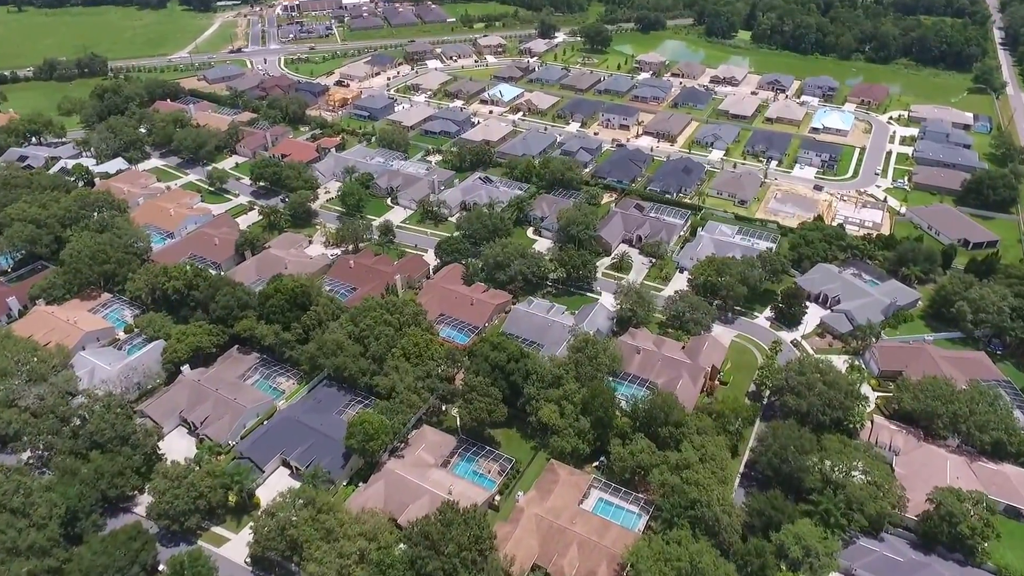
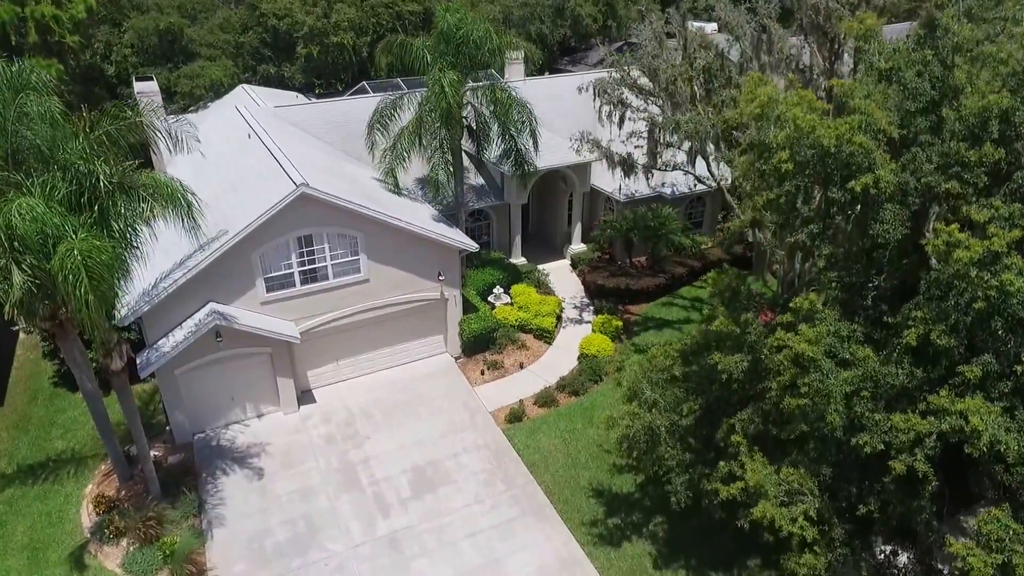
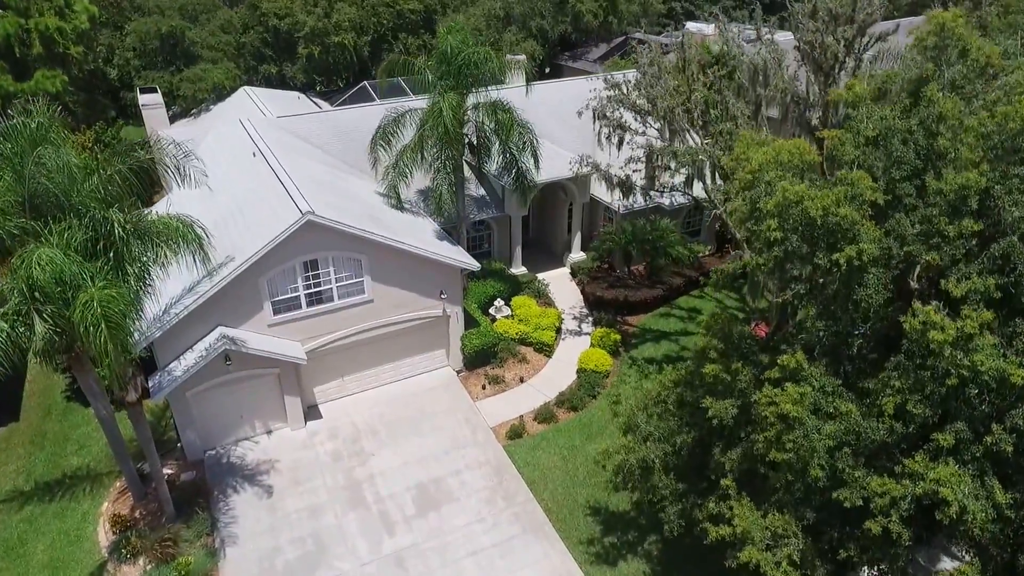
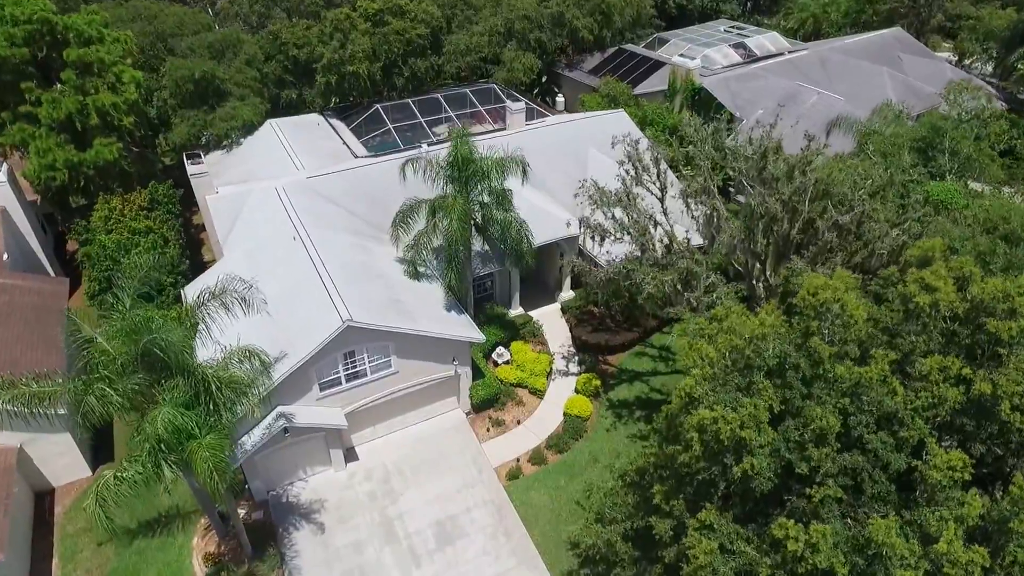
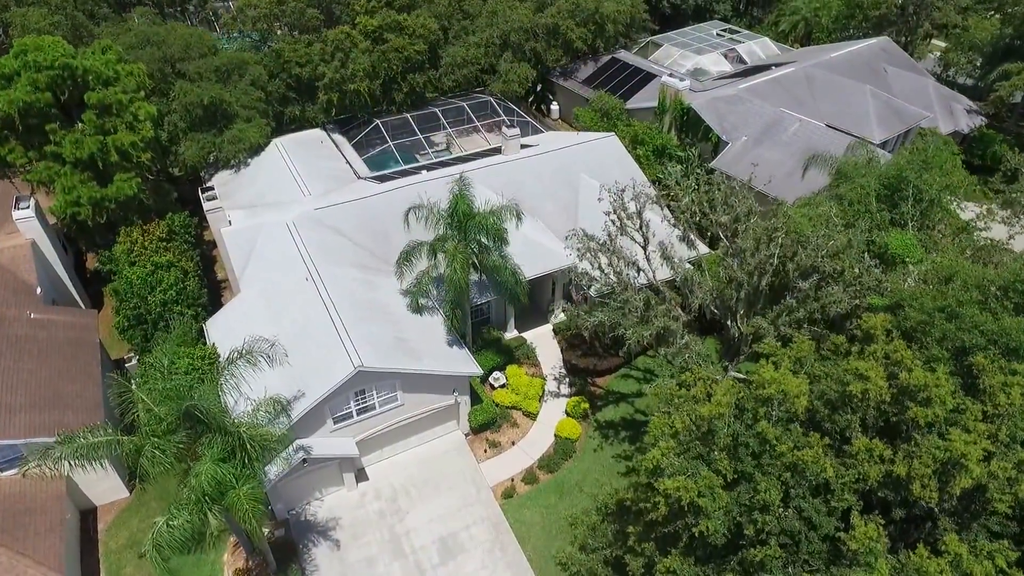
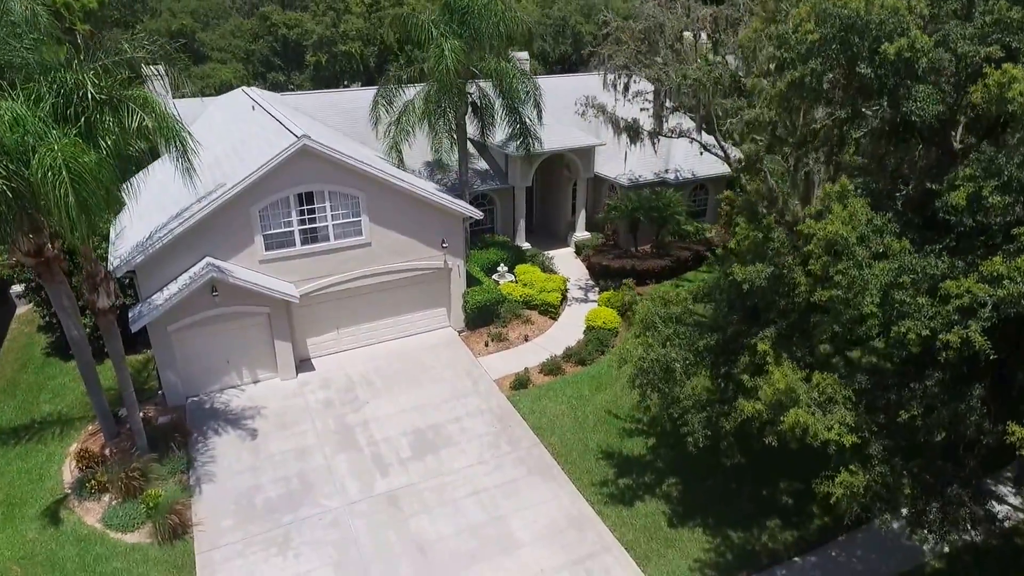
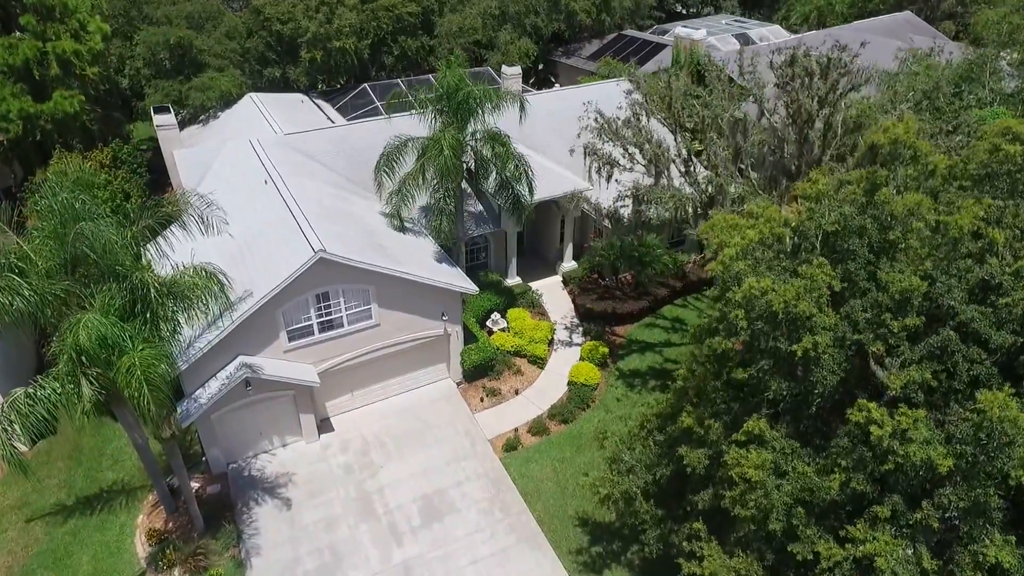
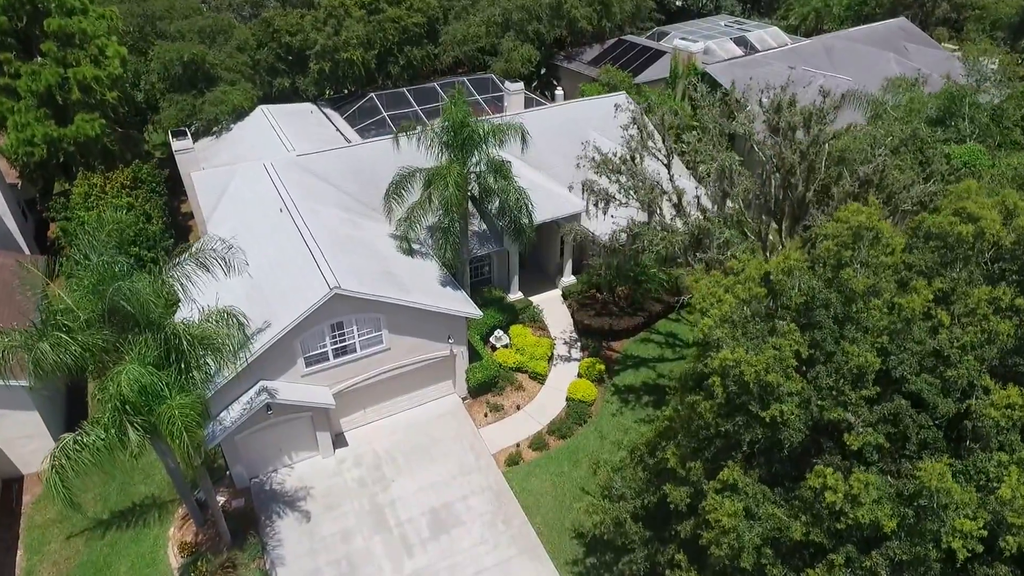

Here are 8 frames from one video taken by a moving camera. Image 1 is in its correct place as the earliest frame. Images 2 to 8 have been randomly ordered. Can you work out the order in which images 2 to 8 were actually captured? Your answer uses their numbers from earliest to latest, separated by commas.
5, 4, 8, 7, 3, 2, 6
